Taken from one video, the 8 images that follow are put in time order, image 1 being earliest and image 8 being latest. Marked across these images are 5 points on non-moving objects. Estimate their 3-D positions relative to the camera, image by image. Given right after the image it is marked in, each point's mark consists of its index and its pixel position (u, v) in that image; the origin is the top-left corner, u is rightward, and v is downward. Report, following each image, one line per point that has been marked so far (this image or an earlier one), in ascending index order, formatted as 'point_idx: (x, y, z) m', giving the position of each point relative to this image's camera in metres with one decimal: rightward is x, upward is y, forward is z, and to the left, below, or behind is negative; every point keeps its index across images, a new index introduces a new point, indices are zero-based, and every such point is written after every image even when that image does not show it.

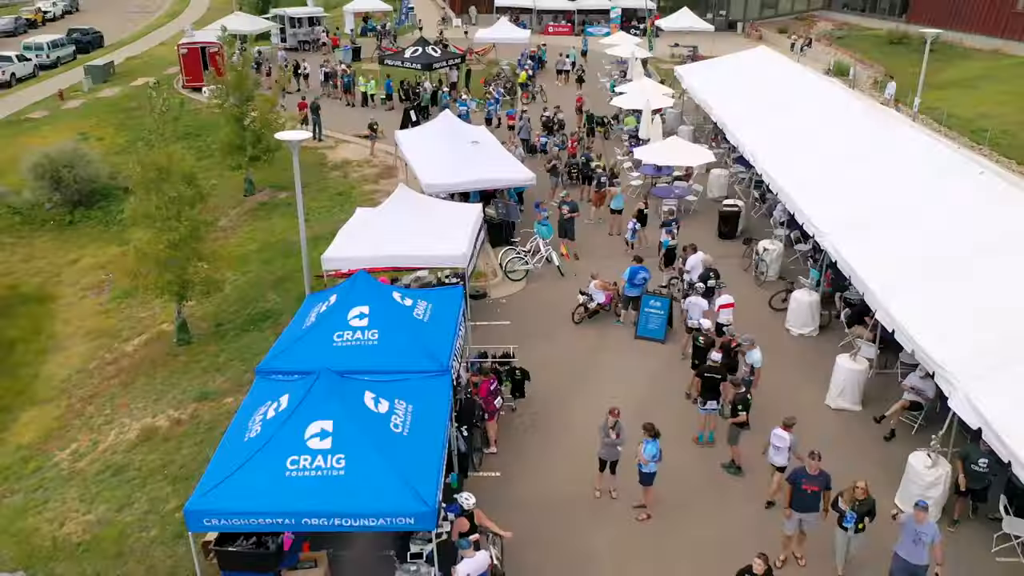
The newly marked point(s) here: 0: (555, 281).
0: (+0.9, +0.1, +16.6) m
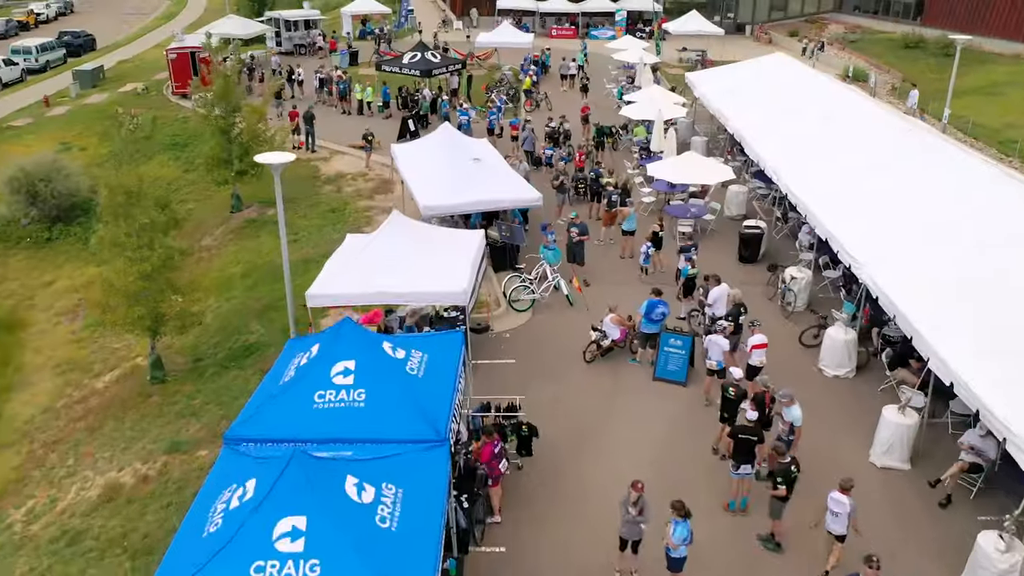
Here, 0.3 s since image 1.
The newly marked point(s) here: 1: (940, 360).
0: (+0.9, -0.5, +15.3) m
1: (+5.6, -0.9, +10.7) m
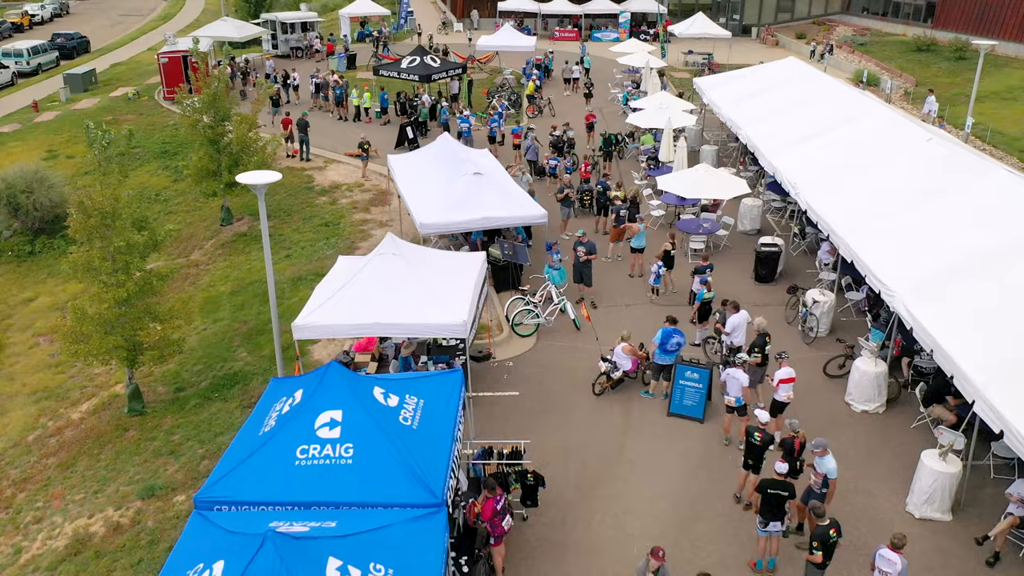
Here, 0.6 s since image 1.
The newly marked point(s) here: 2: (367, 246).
0: (+1.0, -0.9, +14.4) m
1: (+5.6, -1.4, +9.8) m
2: (-3.3, +1.0, +18.5) m
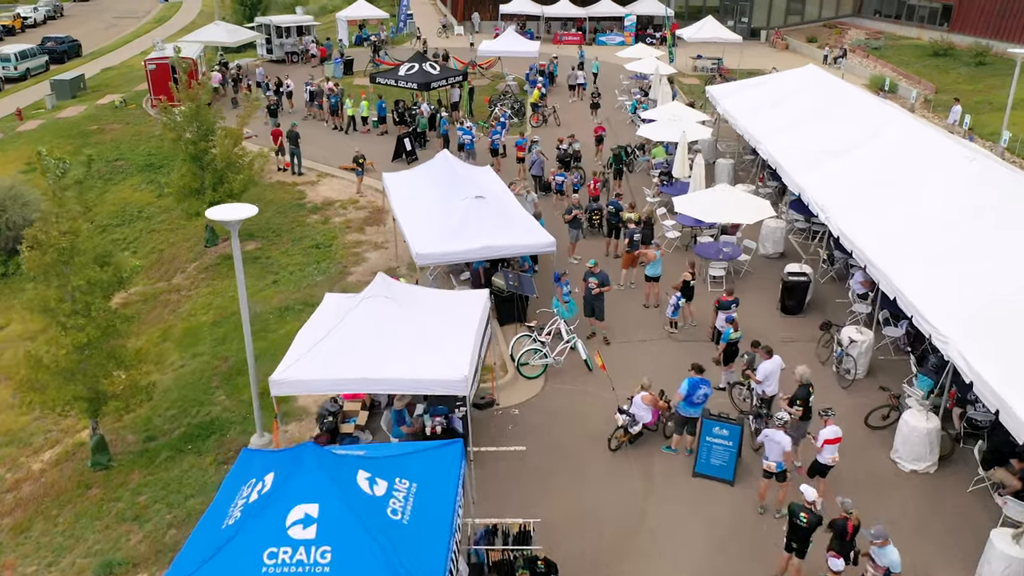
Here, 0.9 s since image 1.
0: (+1.1, -1.5, +13.0) m
1: (+5.7, -1.9, +8.5) m
2: (-3.2, +0.4, +17.2) m
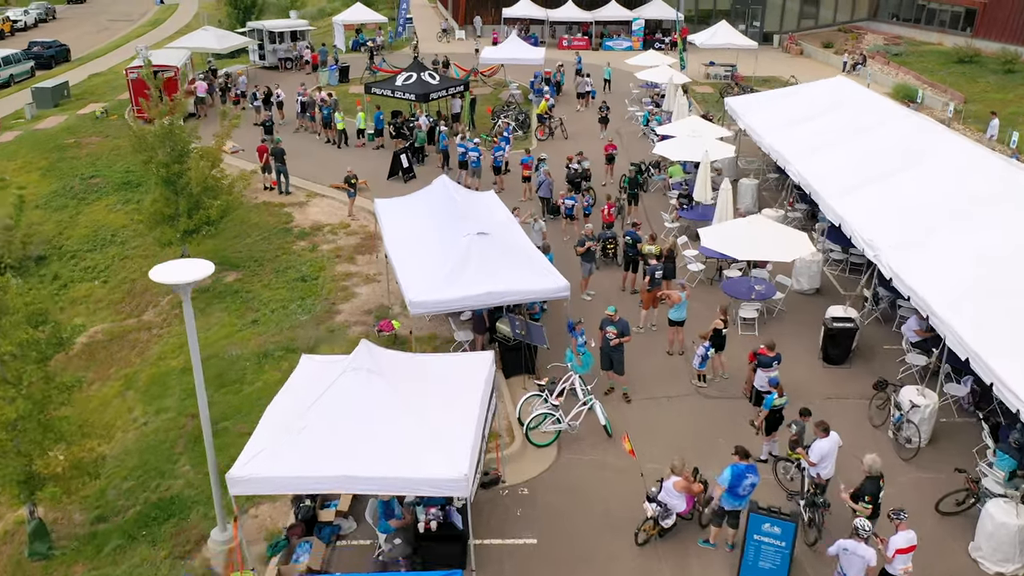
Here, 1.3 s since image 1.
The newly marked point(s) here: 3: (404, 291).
0: (+1.2, -2.2, +11.3) m
1: (+5.8, -2.7, +6.7) m
2: (-3.1, -0.4, +15.5) m
3: (-1.6, 0.0, +12.0) m
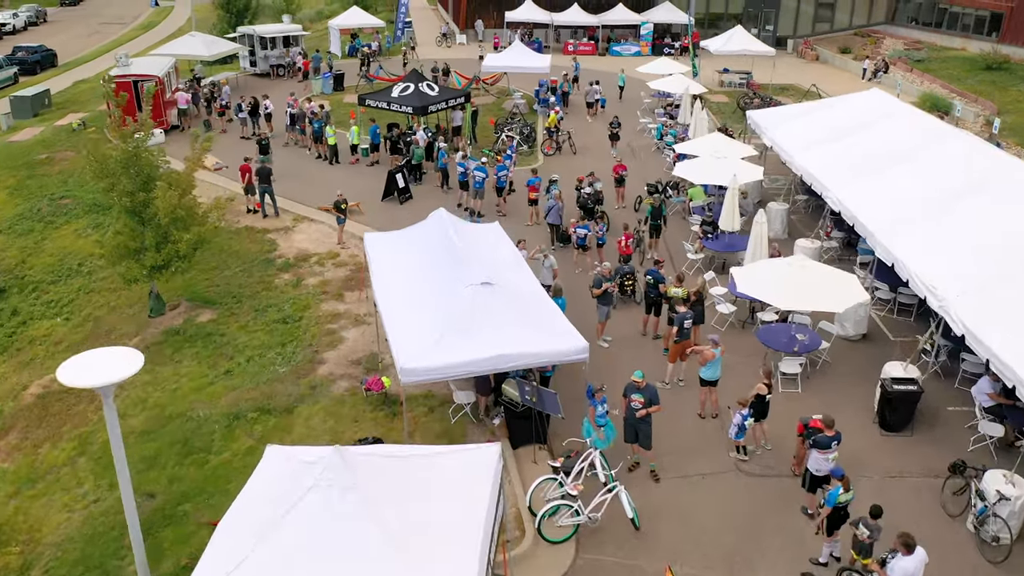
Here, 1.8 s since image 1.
0: (+1.3, -3.0, +9.5) m
1: (+5.9, -3.5, +4.9) m
2: (-3.0, -1.1, +13.7) m
3: (-1.5, -0.7, +10.2) m
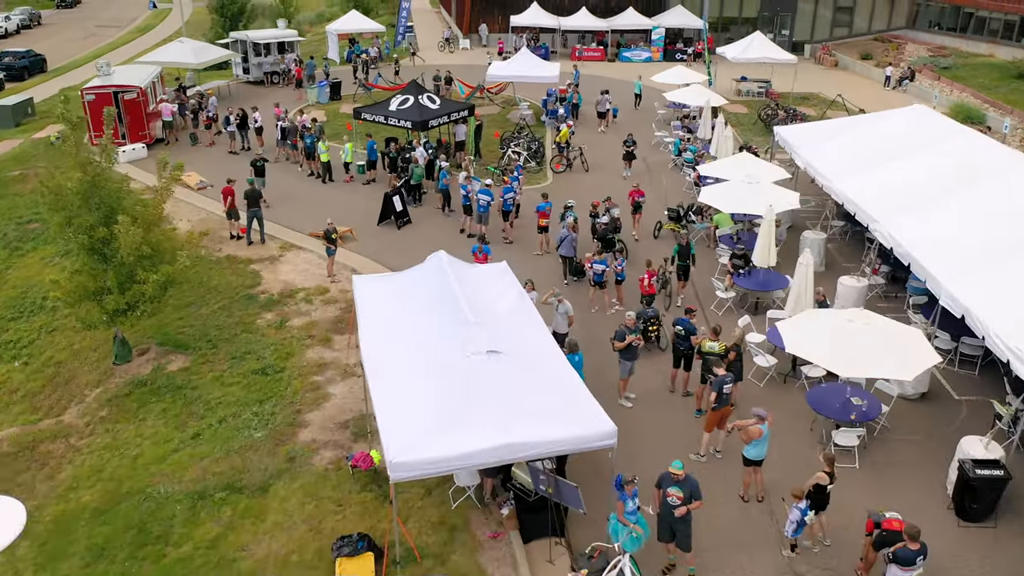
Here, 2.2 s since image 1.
0: (+1.4, -3.7, +7.7) m
1: (+6.0, -4.2, +3.1) m
2: (-2.8, -1.9, +11.9) m
3: (-1.3, -1.5, +8.4) m
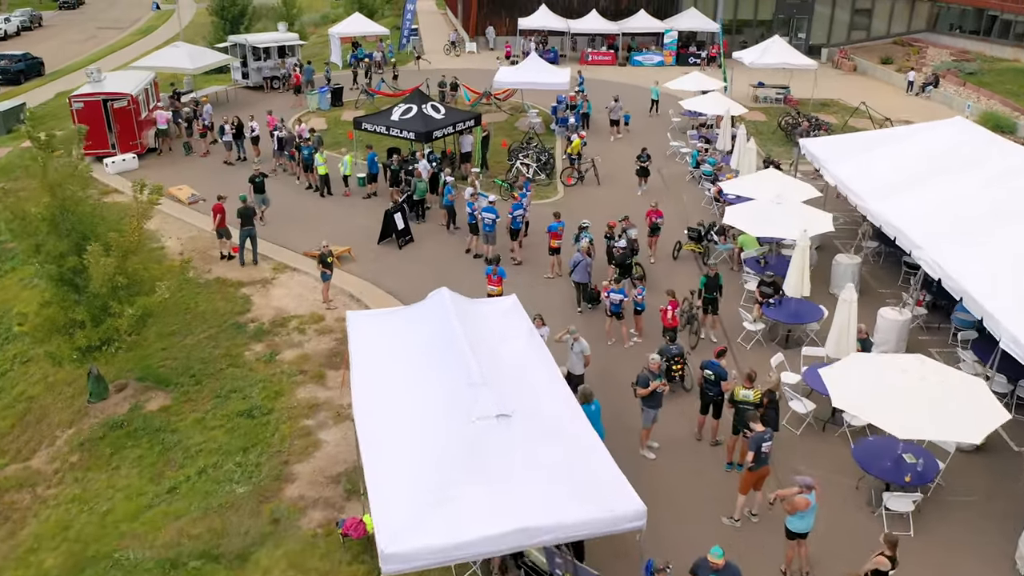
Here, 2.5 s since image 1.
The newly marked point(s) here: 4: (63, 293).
0: (+1.5, -4.2, +6.5) m
1: (+6.1, -4.7, +1.9) m
2: (-2.7, -2.4, +10.8) m
3: (-1.2, -2.0, +7.3) m
4: (-6.6, 0.0, +12.2) m
